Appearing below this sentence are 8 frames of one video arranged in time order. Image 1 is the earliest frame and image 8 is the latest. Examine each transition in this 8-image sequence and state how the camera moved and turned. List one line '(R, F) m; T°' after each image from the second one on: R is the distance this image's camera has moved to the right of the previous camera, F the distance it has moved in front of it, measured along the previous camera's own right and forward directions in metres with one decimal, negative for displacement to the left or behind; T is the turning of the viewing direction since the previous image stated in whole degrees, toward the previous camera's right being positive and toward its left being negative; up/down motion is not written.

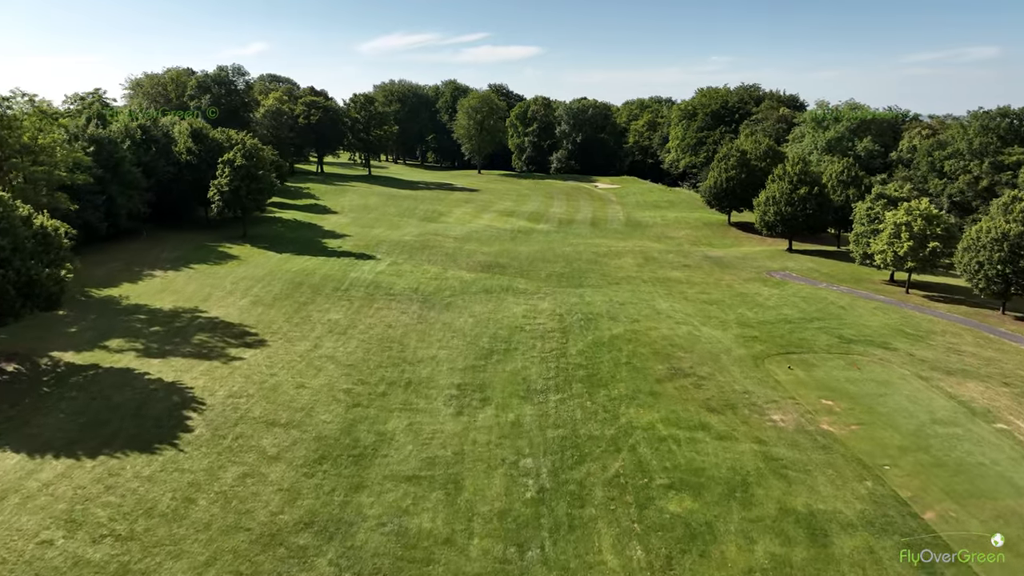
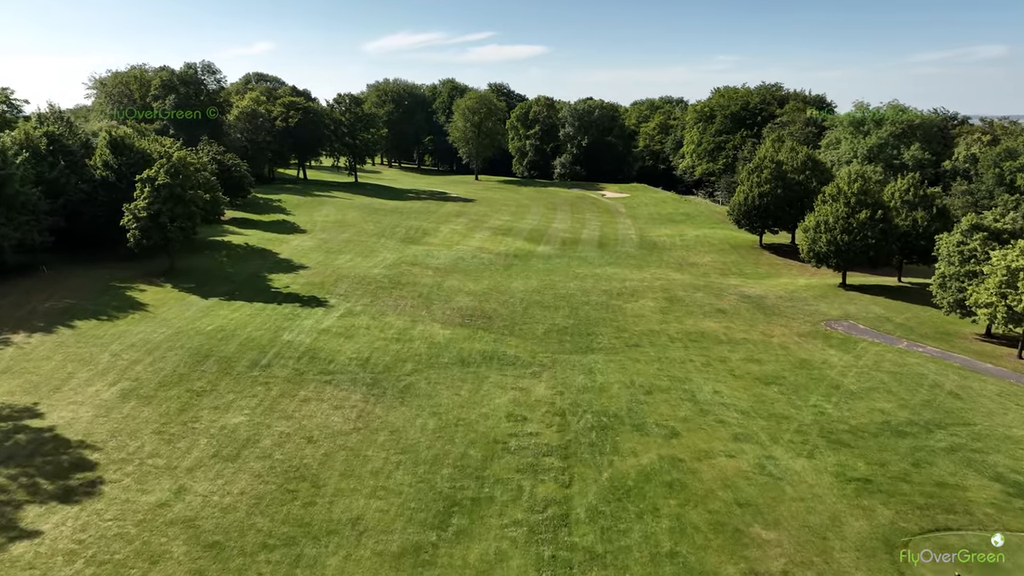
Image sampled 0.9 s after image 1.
(+0.5, +6.3) m; 0°
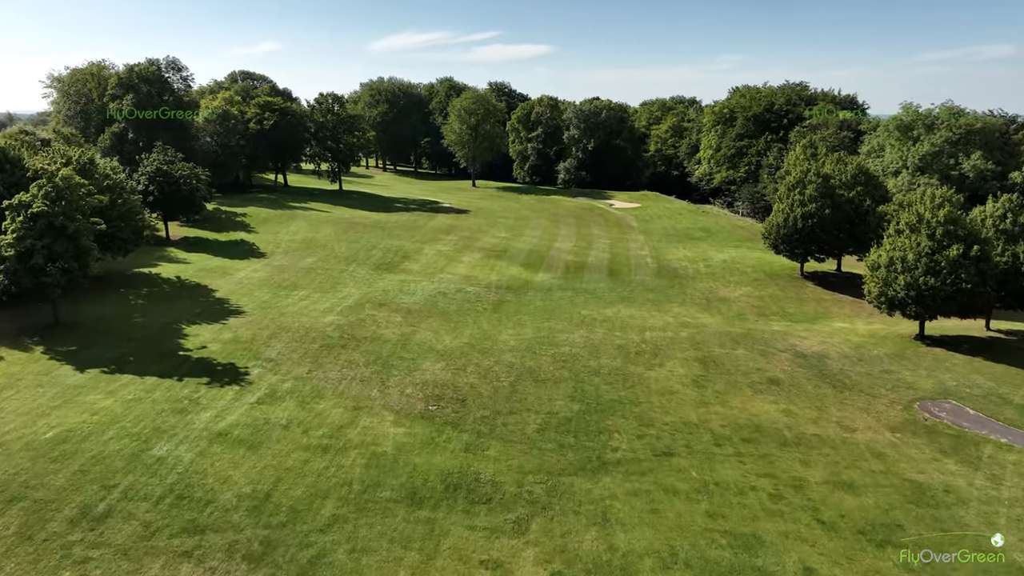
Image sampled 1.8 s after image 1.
(+0.5, +6.0) m; 0°
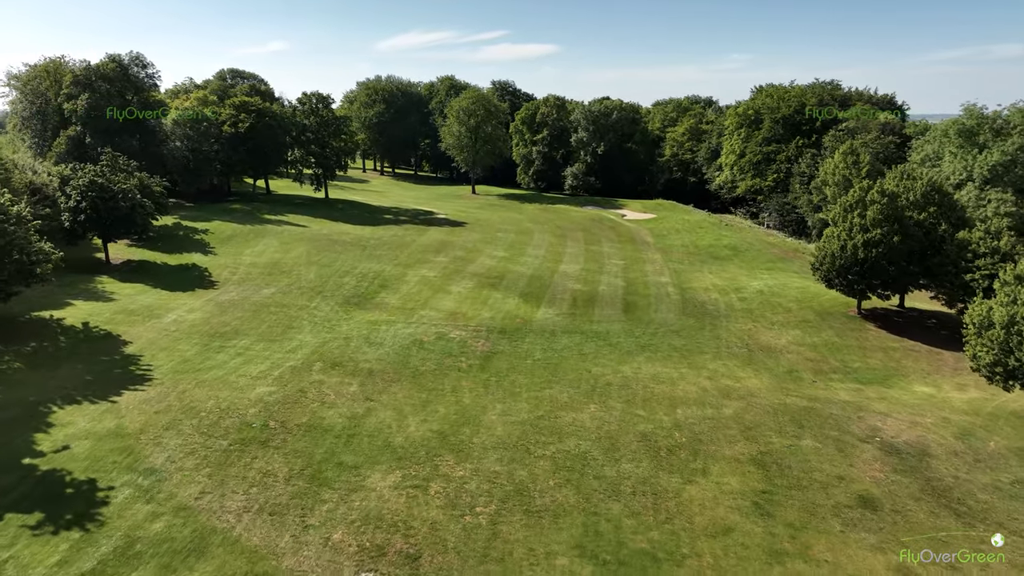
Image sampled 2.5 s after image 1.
(+0.4, +5.6) m; -1°
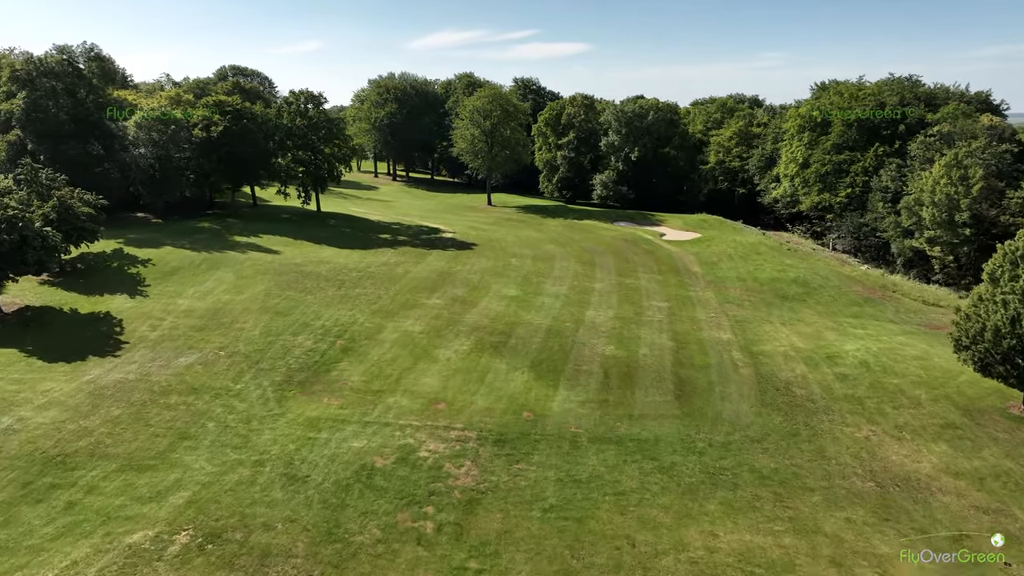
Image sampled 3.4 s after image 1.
(+0.5, +8.1) m; -2°
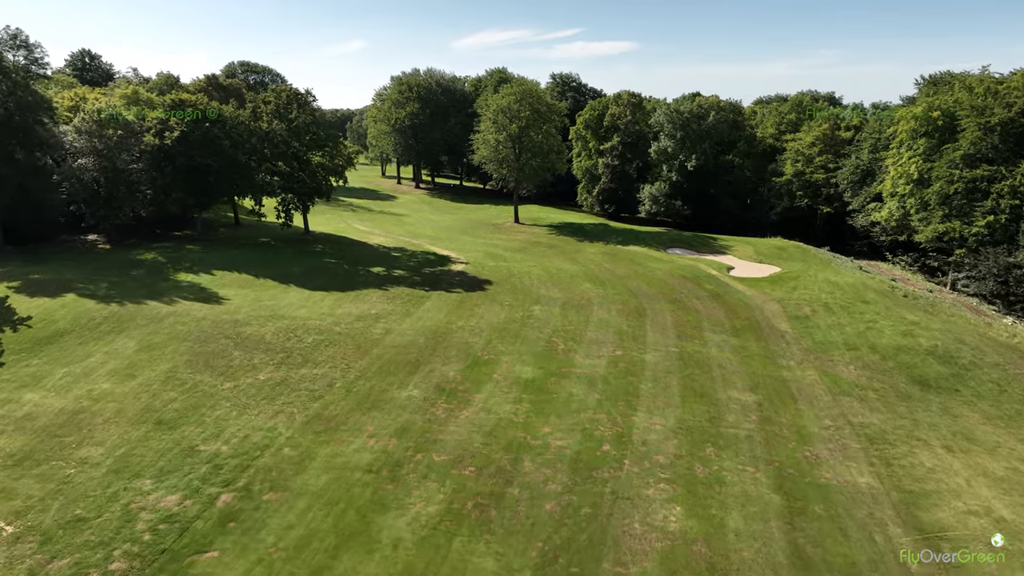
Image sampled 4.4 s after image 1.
(+0.8, +9.6) m; -3°
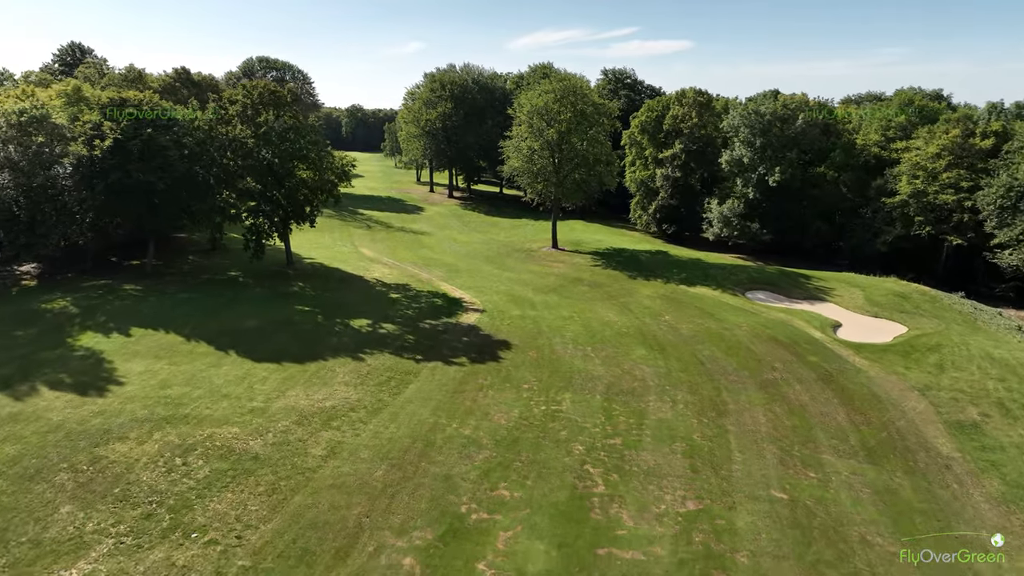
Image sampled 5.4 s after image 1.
(+0.9, +9.2) m; -4°
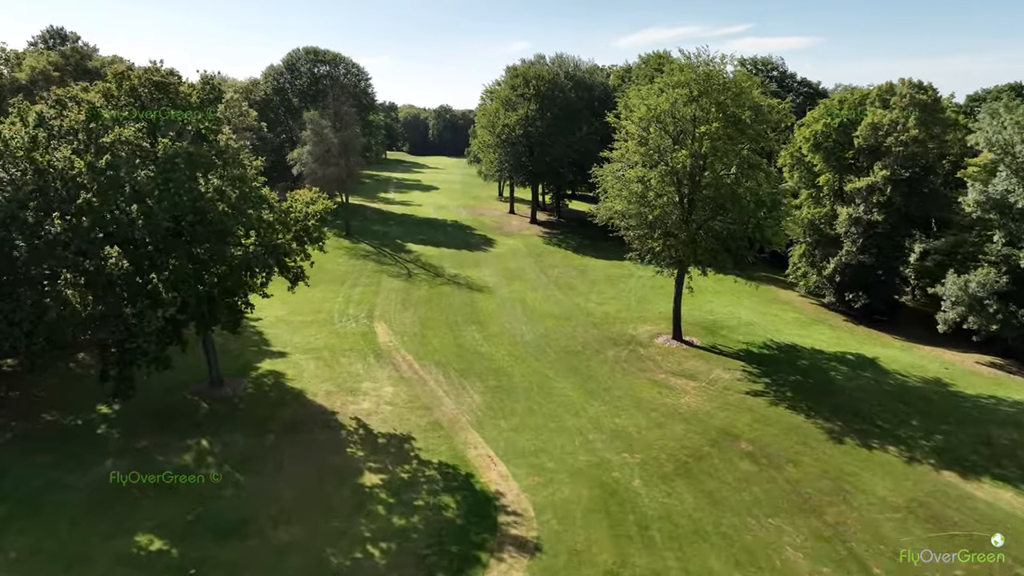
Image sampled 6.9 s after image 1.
(0.0, +16.1) m; -8°
